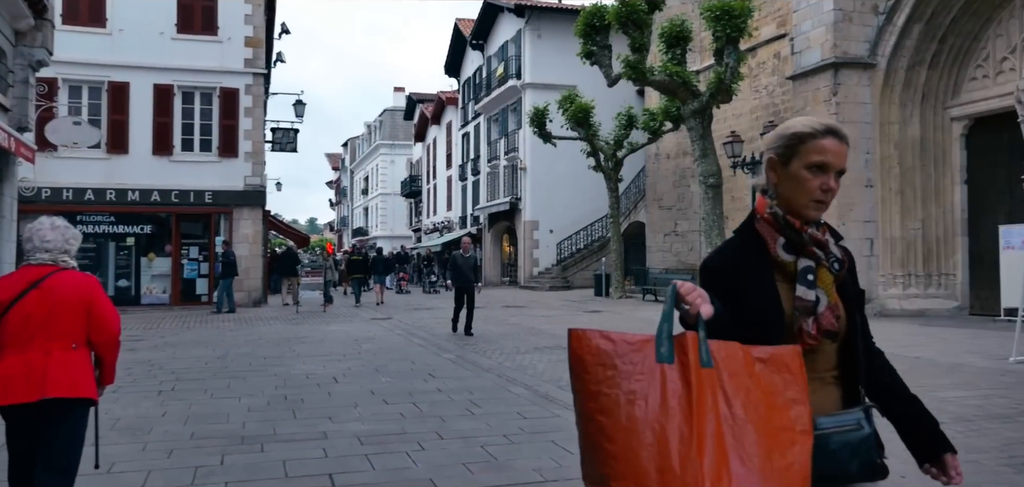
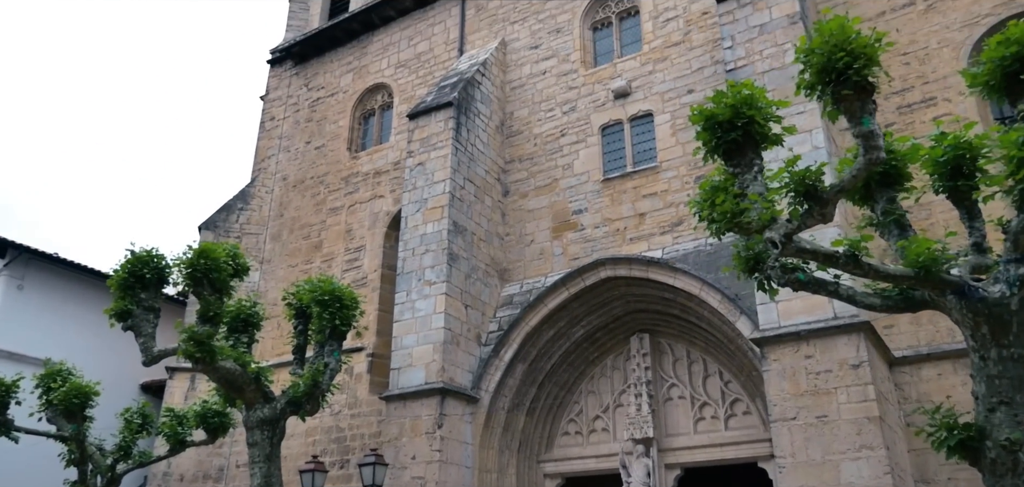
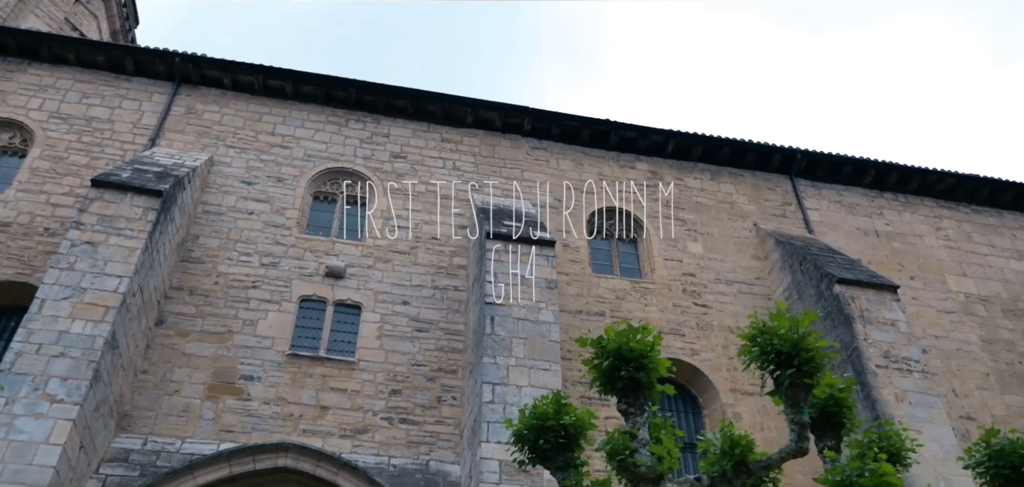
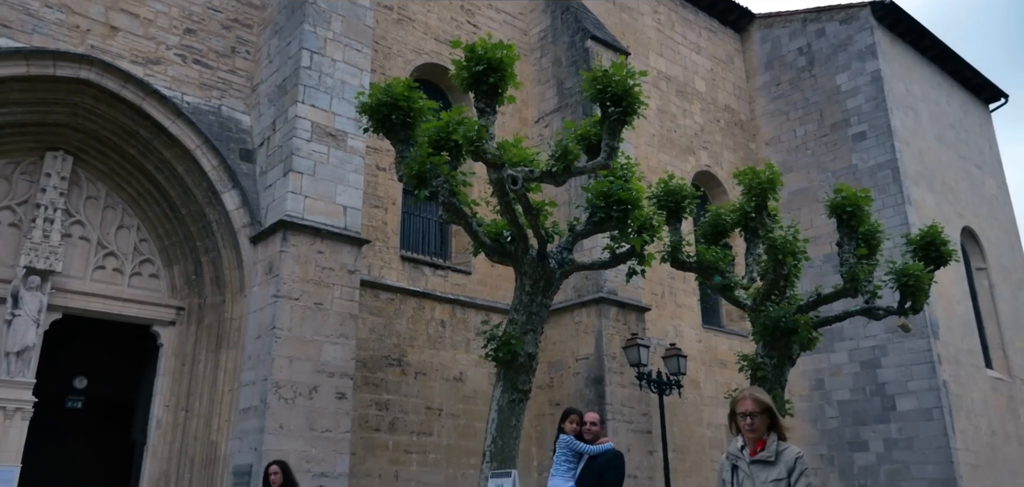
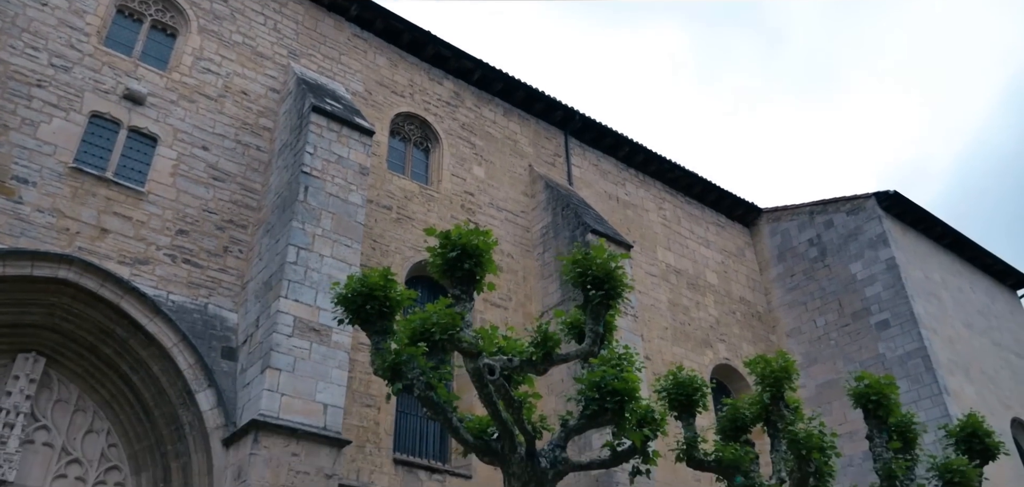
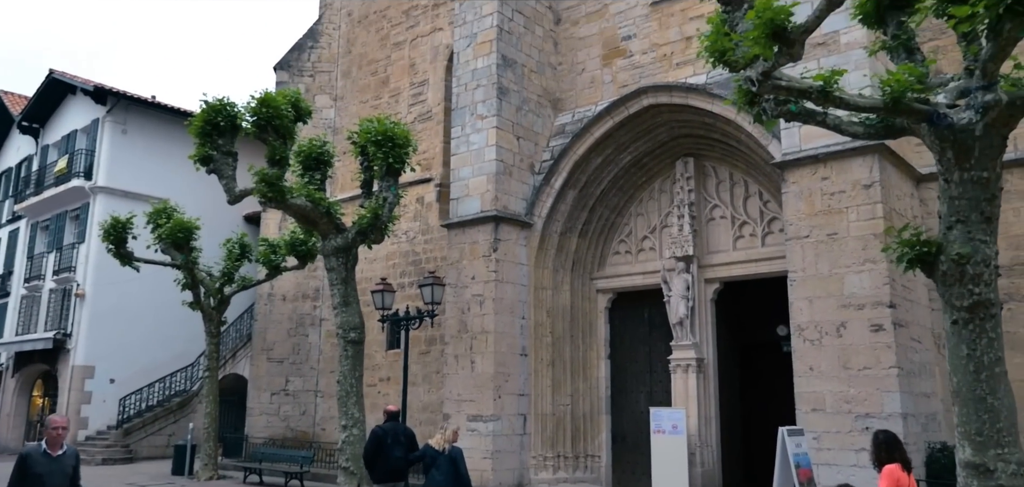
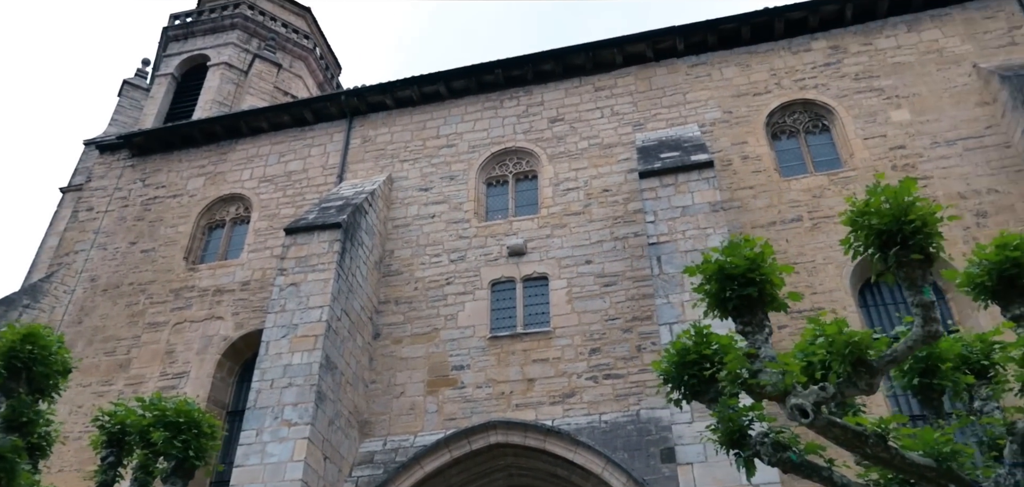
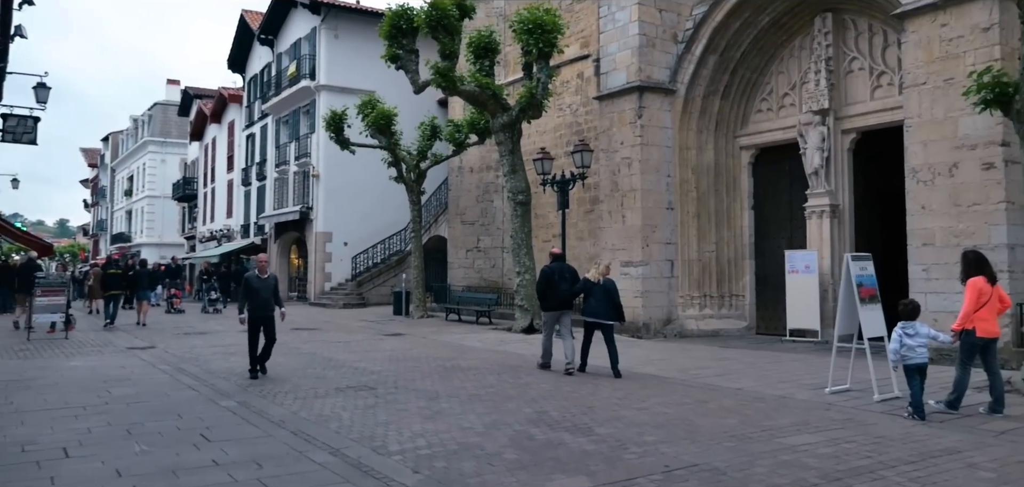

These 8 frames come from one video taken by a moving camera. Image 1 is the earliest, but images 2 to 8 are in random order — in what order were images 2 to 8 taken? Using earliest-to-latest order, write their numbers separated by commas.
8, 6, 2, 7, 3, 5, 4
